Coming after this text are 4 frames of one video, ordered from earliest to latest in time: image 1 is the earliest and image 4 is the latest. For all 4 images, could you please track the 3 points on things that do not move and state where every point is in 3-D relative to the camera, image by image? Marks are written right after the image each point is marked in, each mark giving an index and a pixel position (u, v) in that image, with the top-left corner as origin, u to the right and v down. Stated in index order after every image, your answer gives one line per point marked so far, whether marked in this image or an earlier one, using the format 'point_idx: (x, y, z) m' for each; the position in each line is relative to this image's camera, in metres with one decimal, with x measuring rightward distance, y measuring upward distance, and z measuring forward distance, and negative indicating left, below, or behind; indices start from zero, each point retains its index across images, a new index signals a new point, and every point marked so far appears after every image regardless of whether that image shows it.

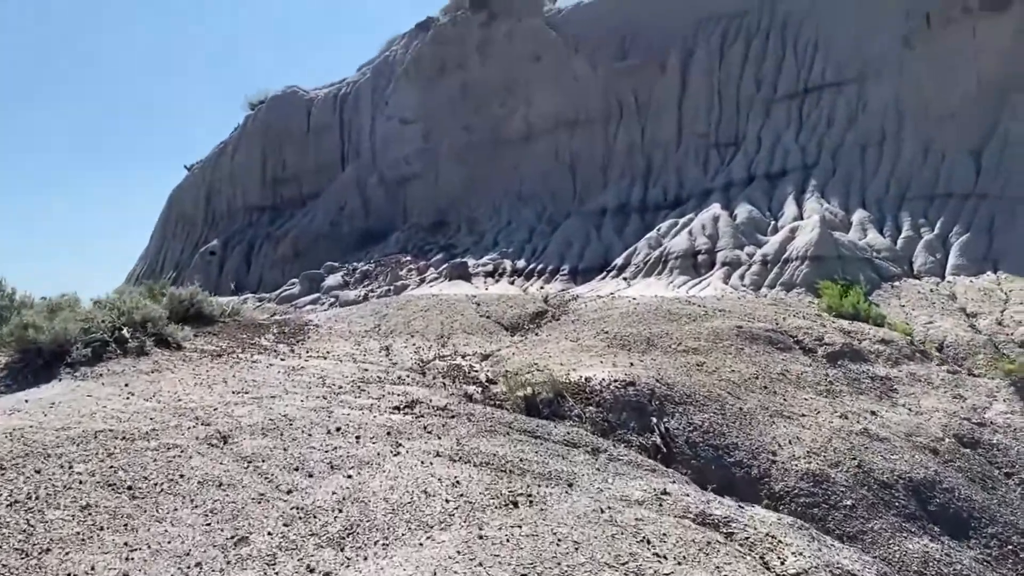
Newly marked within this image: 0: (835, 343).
0: (+6.7, -1.1, +18.3) m
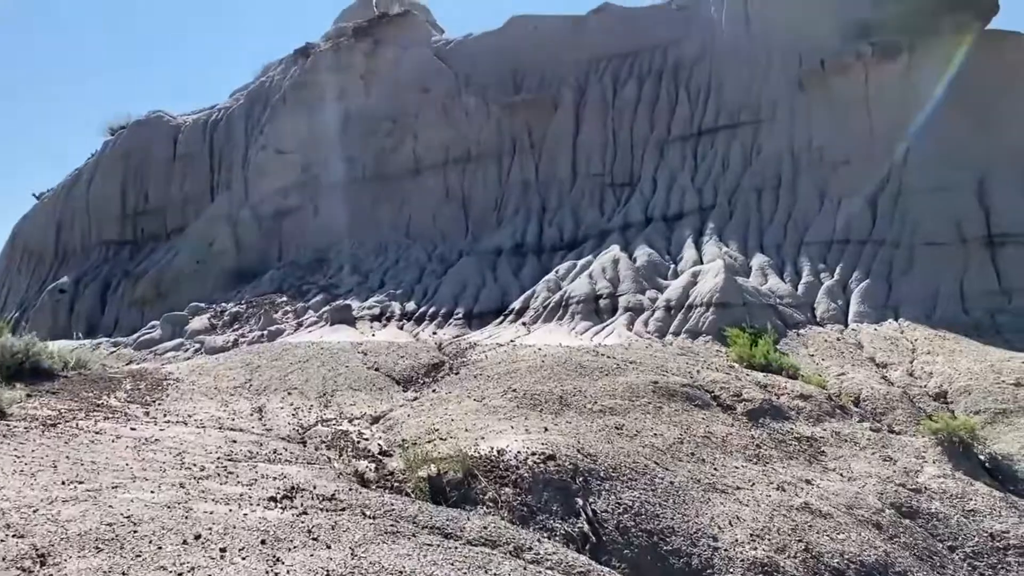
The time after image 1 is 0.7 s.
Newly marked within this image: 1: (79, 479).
0: (+4.7, -2.1, +17.1) m
1: (-5.4, -2.3, +11.0) m
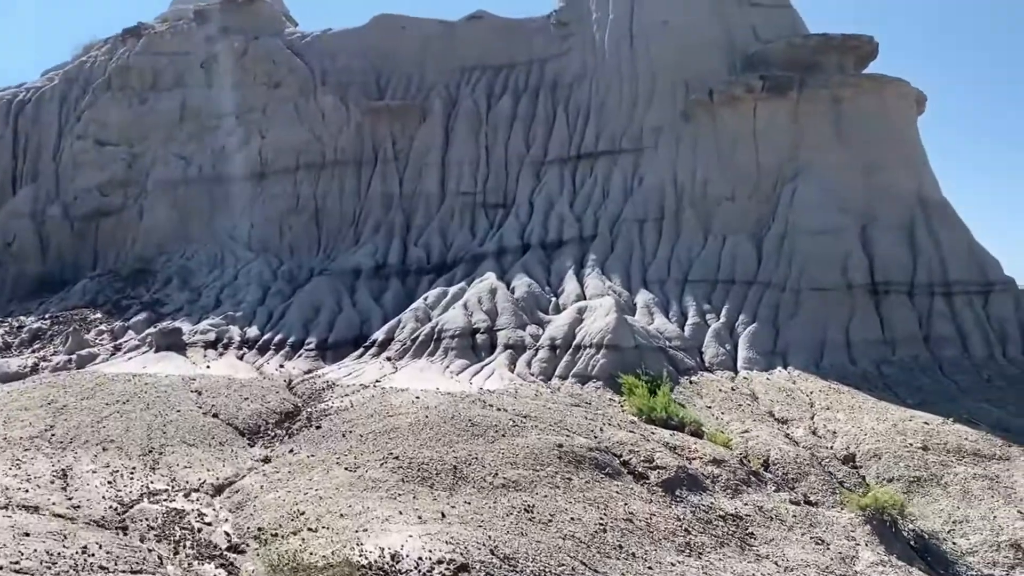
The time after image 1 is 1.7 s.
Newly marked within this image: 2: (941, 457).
0: (+2.7, -3.0, +15.0) m
1: (-6.0, -2.7, +7.2) m
2: (+8.3, -3.3, +17.2) m
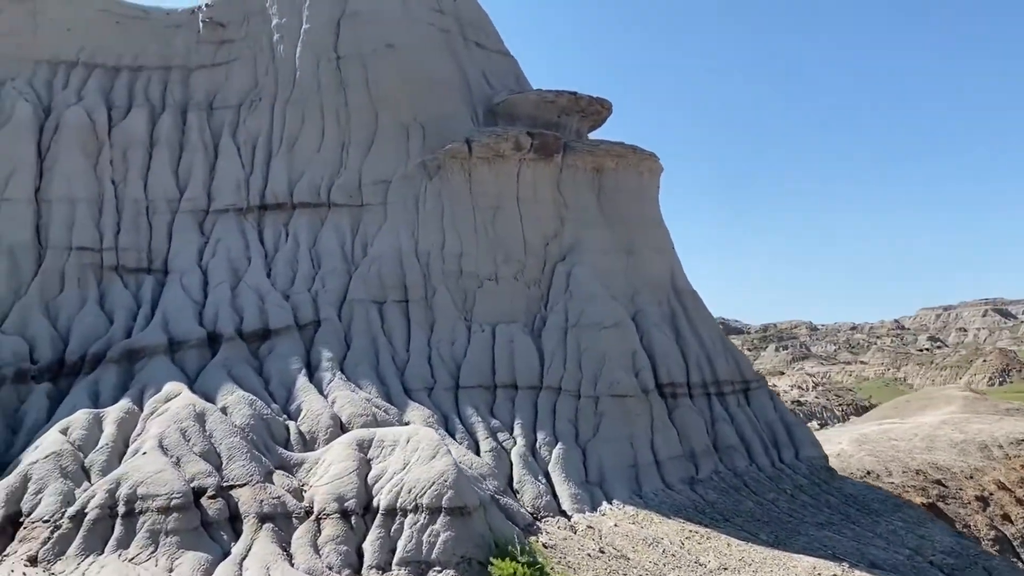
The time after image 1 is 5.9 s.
0: (+2.5, -4.9, +9.1) m
1: (-0.4, -3.9, -2.3) m
2: (+6.1, -5.4, +14.0) m
